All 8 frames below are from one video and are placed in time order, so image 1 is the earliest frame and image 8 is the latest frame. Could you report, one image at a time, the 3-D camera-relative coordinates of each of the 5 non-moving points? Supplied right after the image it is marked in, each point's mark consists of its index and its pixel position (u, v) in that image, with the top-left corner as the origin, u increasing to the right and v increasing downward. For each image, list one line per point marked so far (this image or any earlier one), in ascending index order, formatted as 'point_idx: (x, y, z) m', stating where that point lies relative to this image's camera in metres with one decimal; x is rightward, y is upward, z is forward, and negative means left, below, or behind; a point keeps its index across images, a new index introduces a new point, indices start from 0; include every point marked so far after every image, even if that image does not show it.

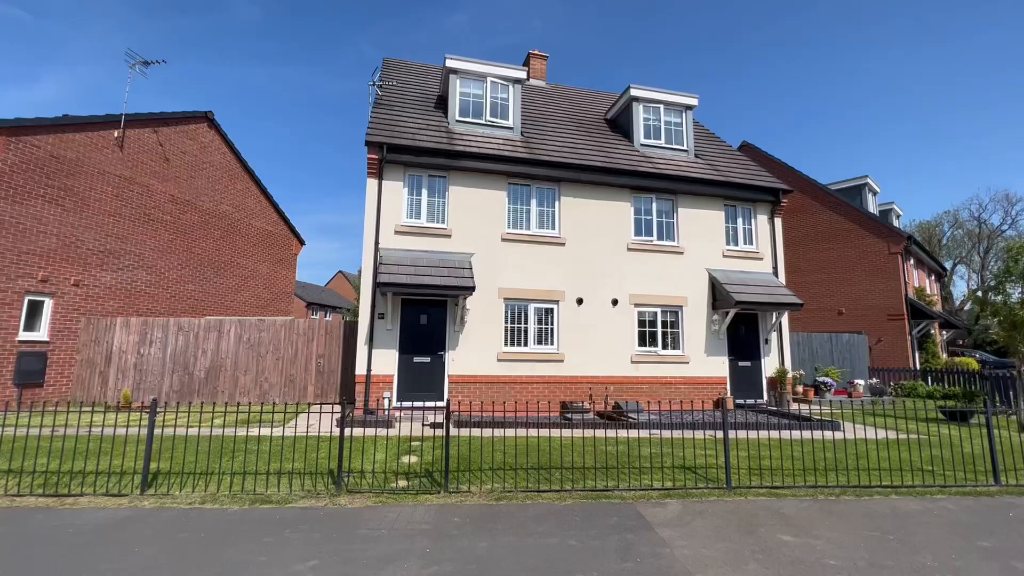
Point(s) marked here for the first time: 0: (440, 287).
0: (-1.8, 0.0, +11.5) m
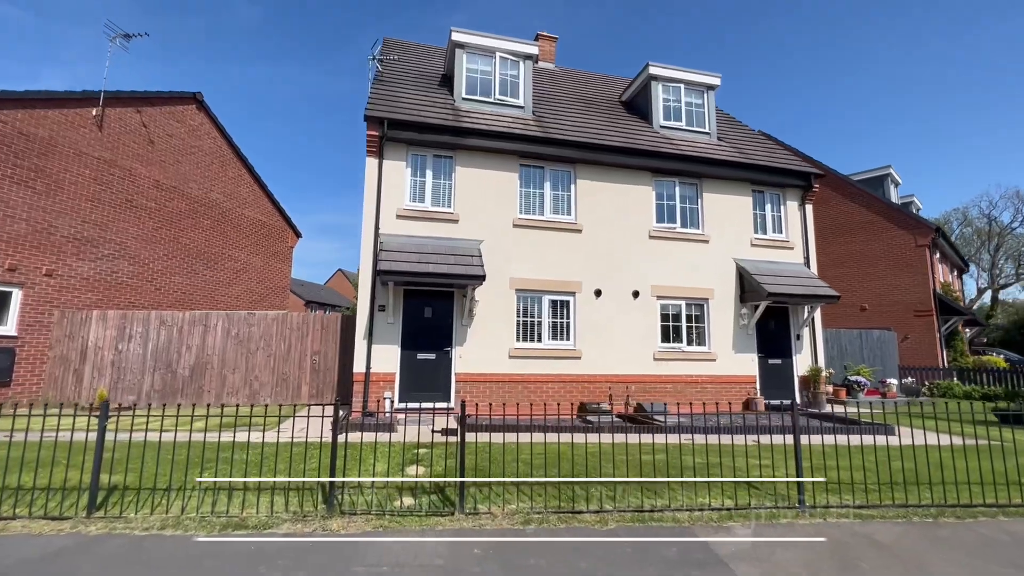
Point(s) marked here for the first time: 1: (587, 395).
0: (-1.4, +0.3, +10.4) m
1: (+1.9, -2.7, +11.8) m
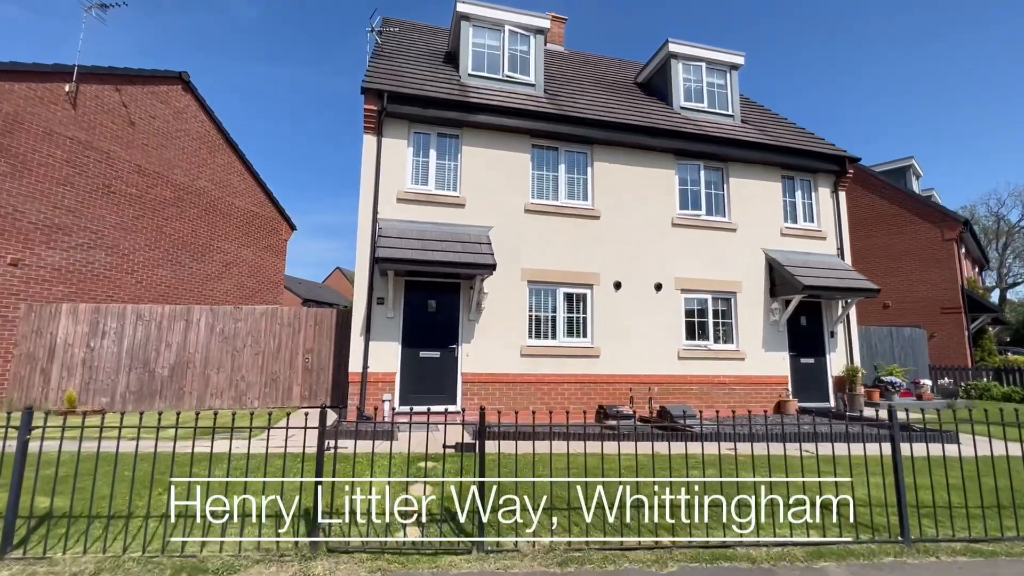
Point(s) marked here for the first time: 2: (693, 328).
0: (-1.2, +0.5, +9.3) m
1: (+2.2, -2.5, +10.7) m
2: (+4.5, -1.0, +11.6) m
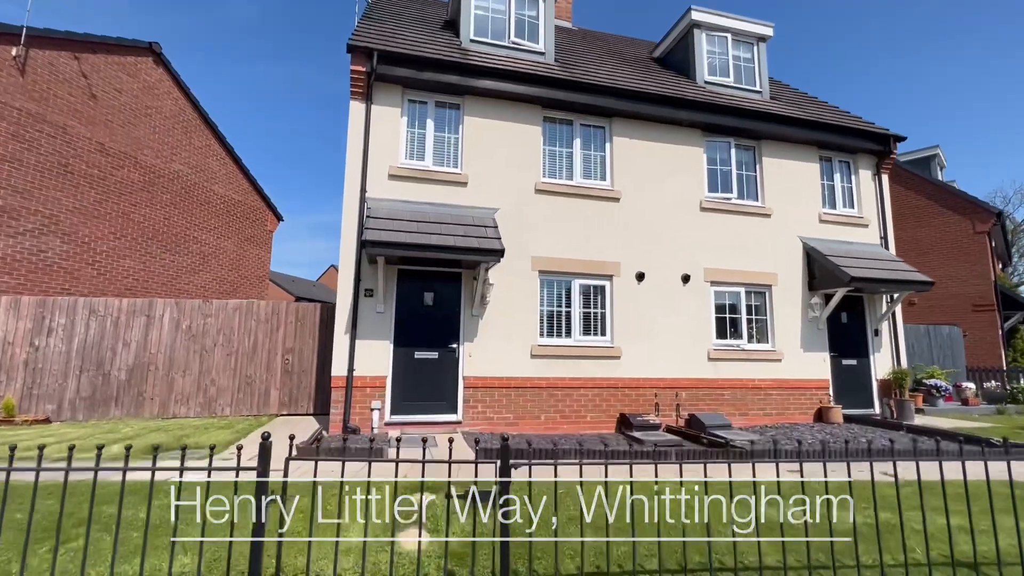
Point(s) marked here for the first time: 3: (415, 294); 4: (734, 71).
0: (-1.0, +0.7, +7.9) m
1: (+2.3, -2.3, +9.4) m
2: (+4.7, -0.8, +10.3) m
3: (-1.8, -0.1, +8.8) m
4: (+6.1, +6.0, +12.9) m
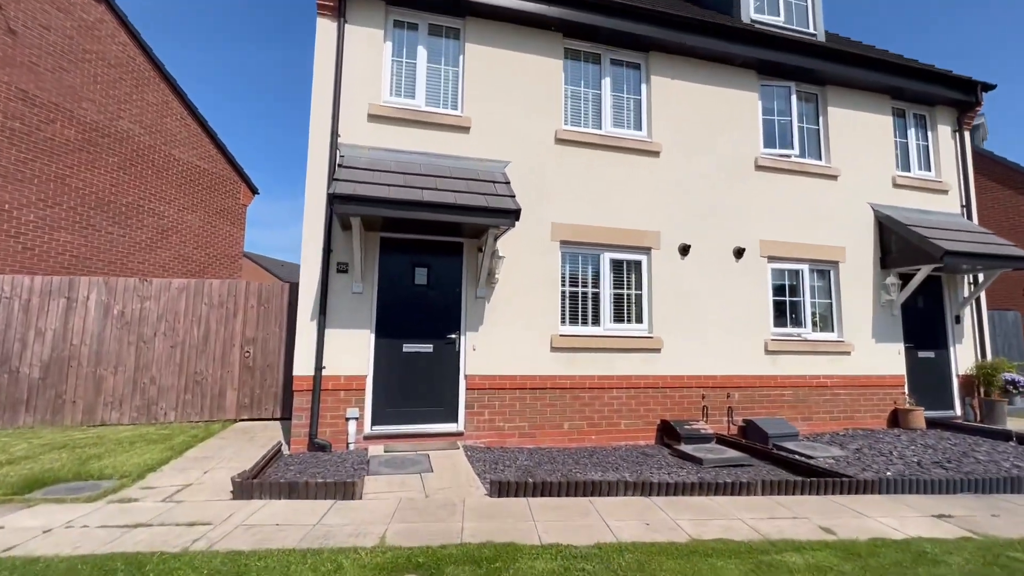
0: (-0.7, +1.0, +6.0) m
1: (+2.5, -1.9, +7.5) m
2: (+4.9, -0.4, +8.4) m
3: (-1.6, +0.3, +6.8) m
4: (+6.3, +6.5, +10.9) m
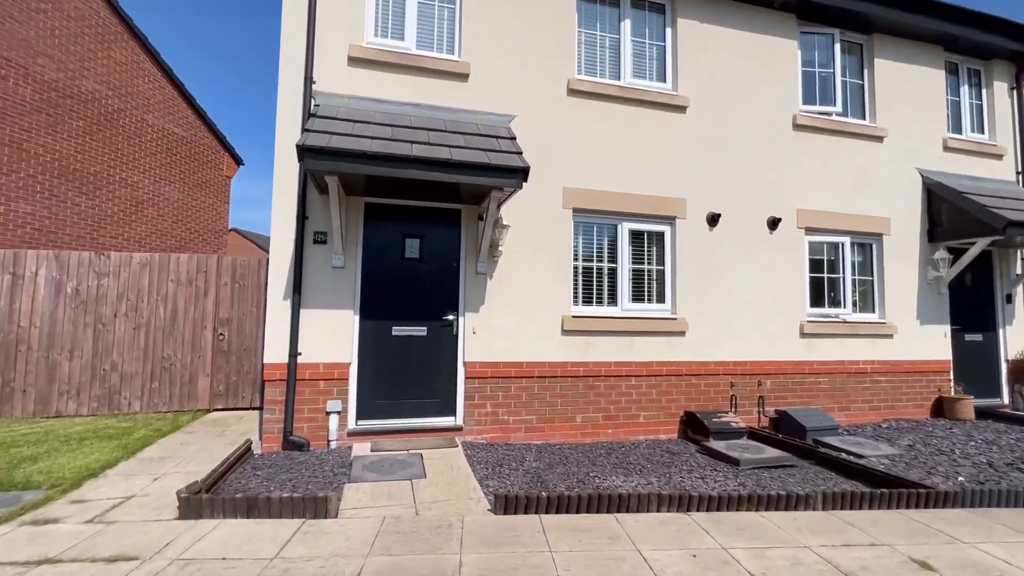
0: (-0.7, +1.3, +5.0) m
1: (+2.6, -1.6, +6.7) m
2: (+4.9, 0.0, +7.5) m
3: (-1.5, +0.6, +5.9) m
4: (+6.4, +7.0, +9.7) m
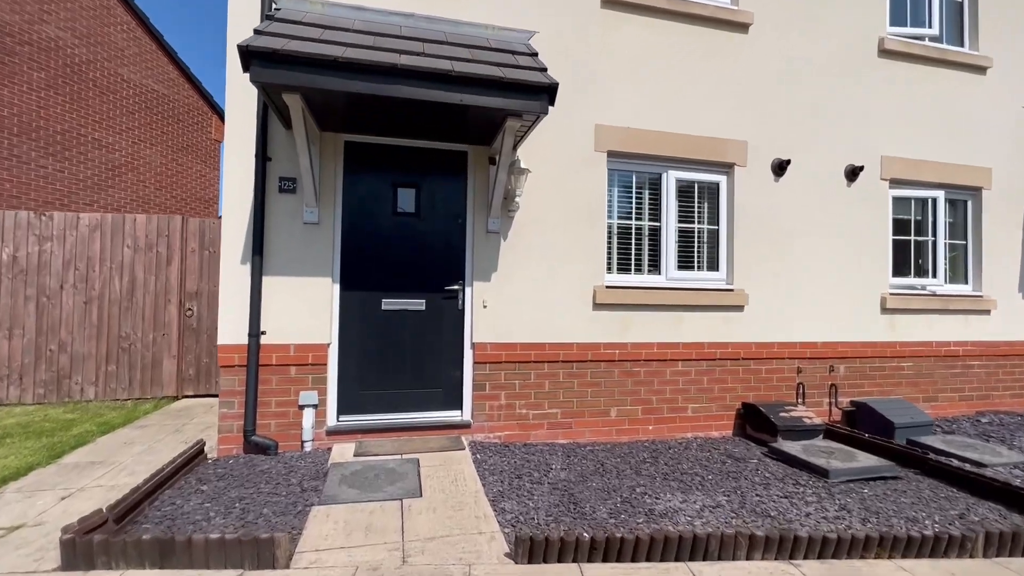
0: (-0.5, +1.6, +3.7) m
1: (+2.8, -1.2, +5.5) m
2: (+5.2, +0.4, +6.2) m
3: (-1.3, +1.0, +4.7) m
4: (+6.6, +7.5, +8.0) m
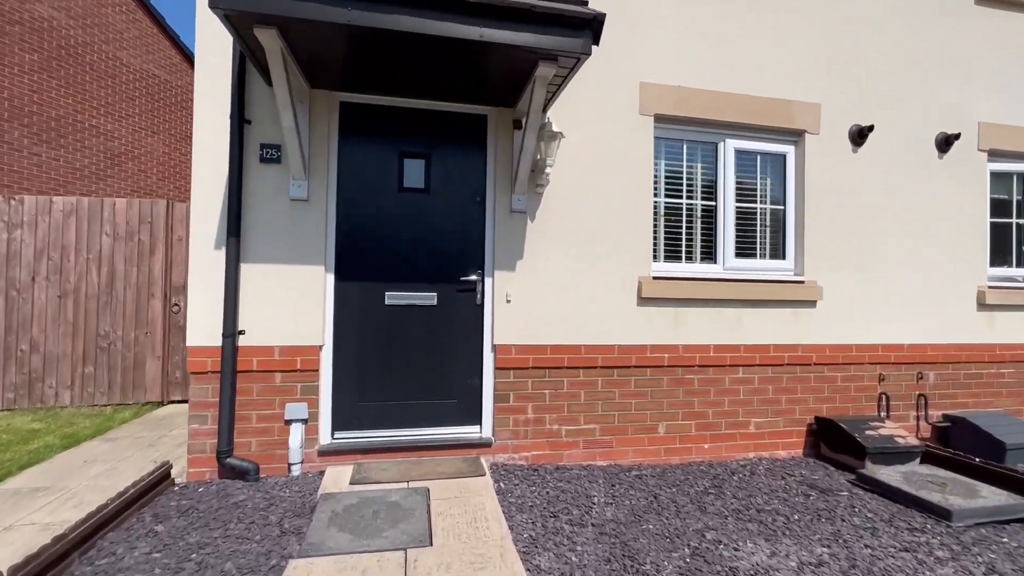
0: (-0.3, +1.7, +2.9) m
1: (+3.1, -1.1, +4.6) m
2: (+5.5, +0.5, +5.2) m
3: (-1.1, +1.0, +3.9) m
4: (+7.0, +7.6, +6.9) m
